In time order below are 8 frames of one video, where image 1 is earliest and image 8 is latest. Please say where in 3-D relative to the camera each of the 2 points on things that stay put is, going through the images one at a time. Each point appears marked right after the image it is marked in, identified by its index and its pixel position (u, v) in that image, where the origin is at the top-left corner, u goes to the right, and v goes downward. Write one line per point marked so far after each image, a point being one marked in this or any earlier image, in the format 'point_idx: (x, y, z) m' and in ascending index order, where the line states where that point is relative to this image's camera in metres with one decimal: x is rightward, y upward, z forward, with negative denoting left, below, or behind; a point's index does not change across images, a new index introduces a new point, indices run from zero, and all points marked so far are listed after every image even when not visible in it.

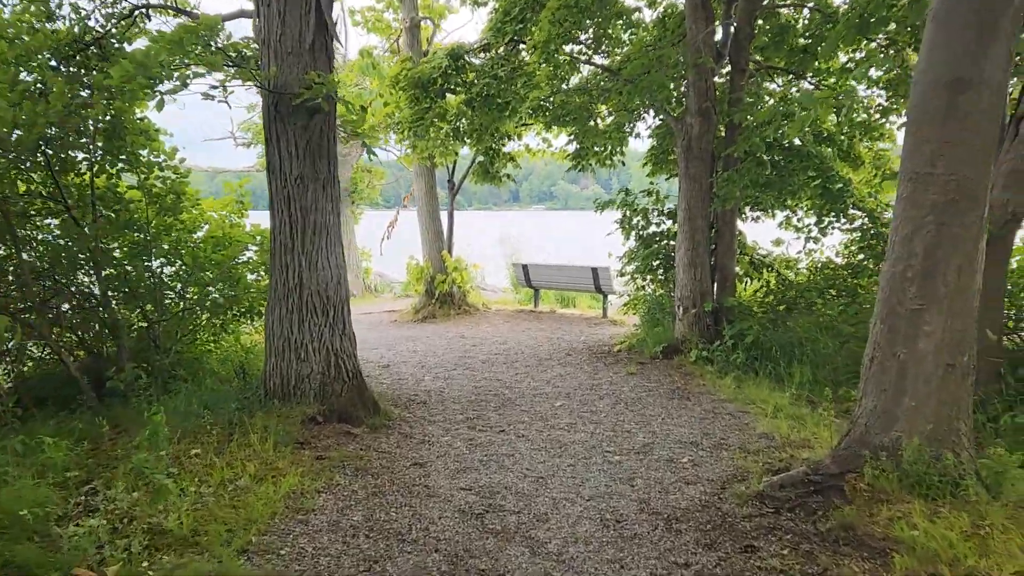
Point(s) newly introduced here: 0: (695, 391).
0: (+1.1, -0.6, +4.9) m
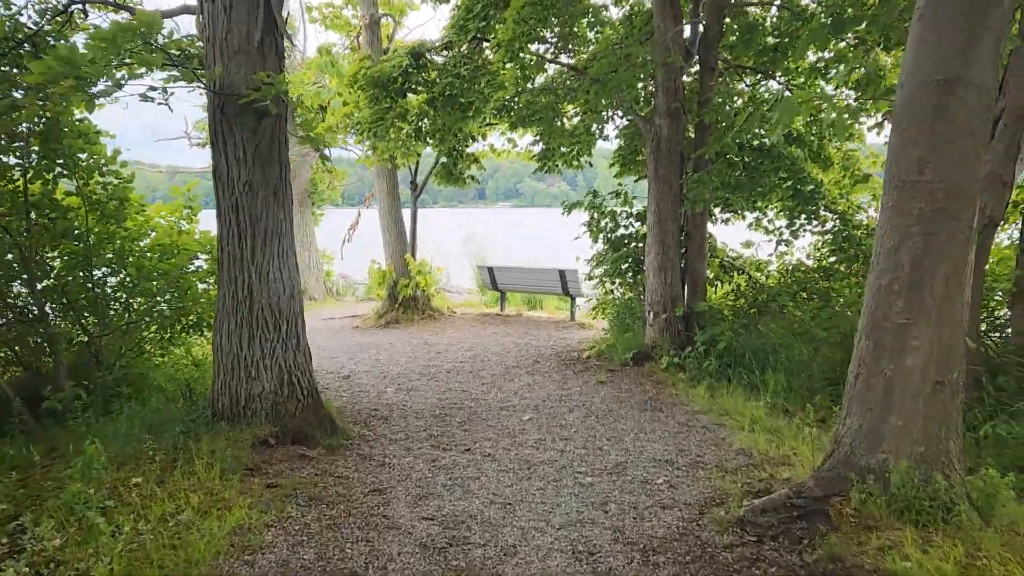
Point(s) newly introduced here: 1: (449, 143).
0: (+0.9, -0.6, +4.7) m
1: (-0.5, +1.2, +7.0) m
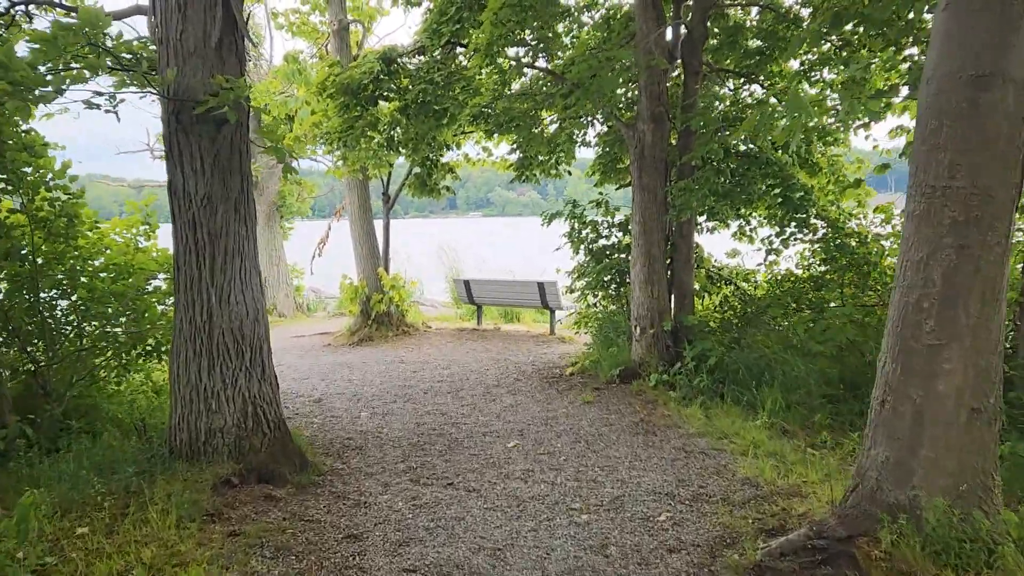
0: (+0.8, -0.7, +4.5) m
1: (-0.7, +1.1, +6.7) m
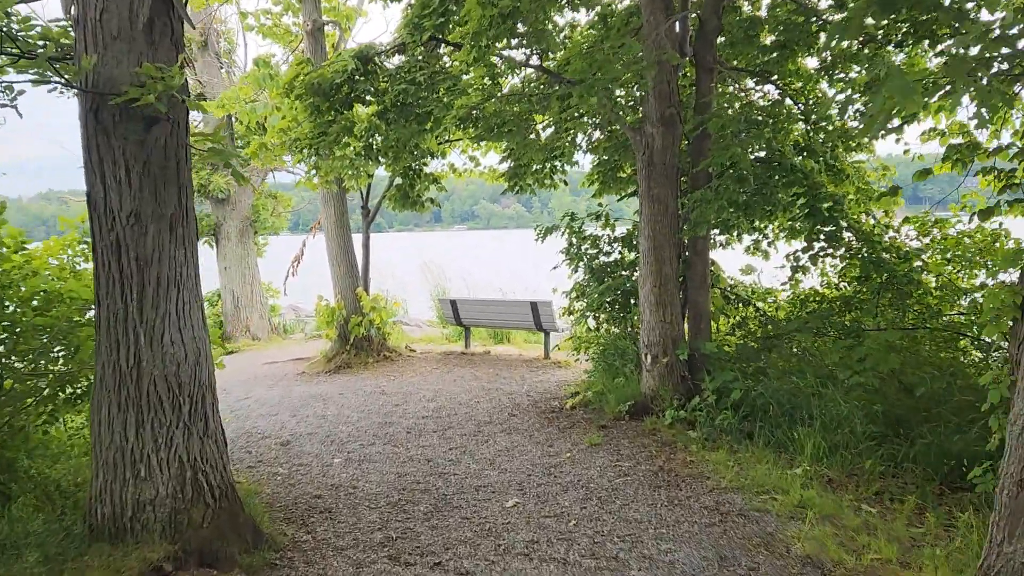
0: (+0.8, -0.8, +3.8) m
1: (-0.8, +0.9, +6.0) m
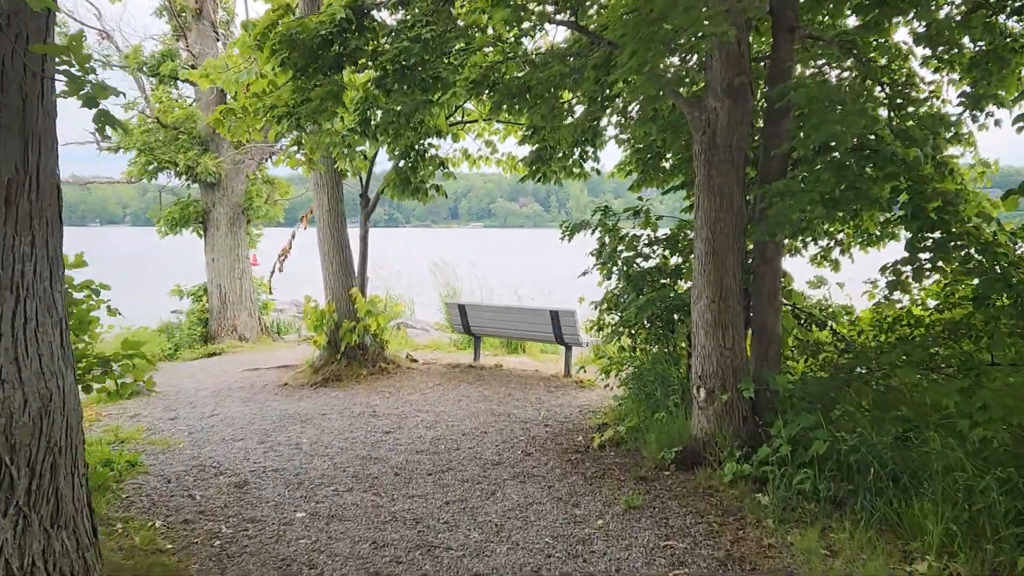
0: (+0.8, -0.9, +2.8) m
1: (-0.6, +0.9, +5.0) m
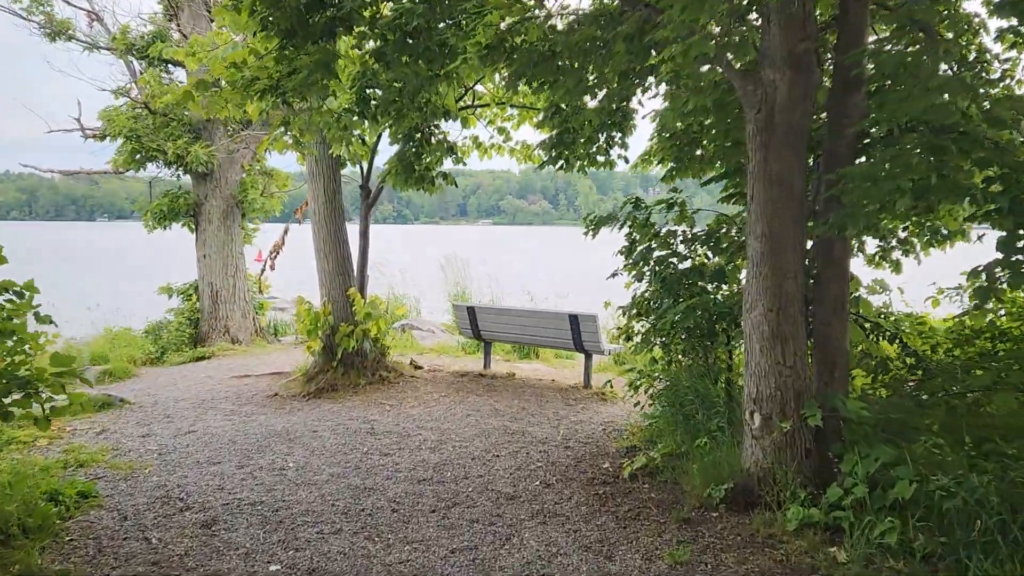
0: (+0.9, -0.9, +2.2) m
1: (-0.5, +0.9, +4.4) m
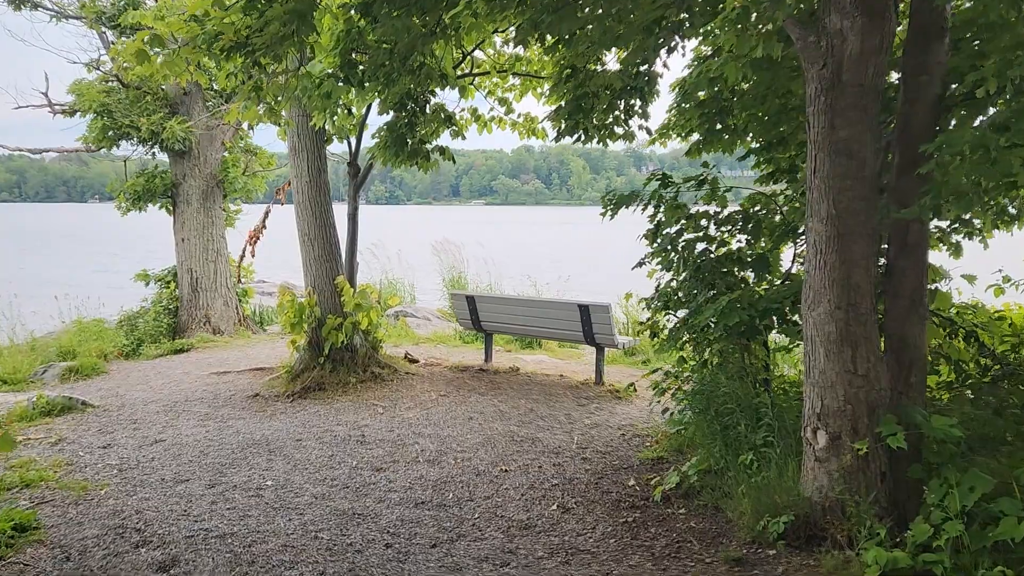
0: (+0.9, -0.9, +1.6) m
1: (-0.5, +0.9, +3.8) m
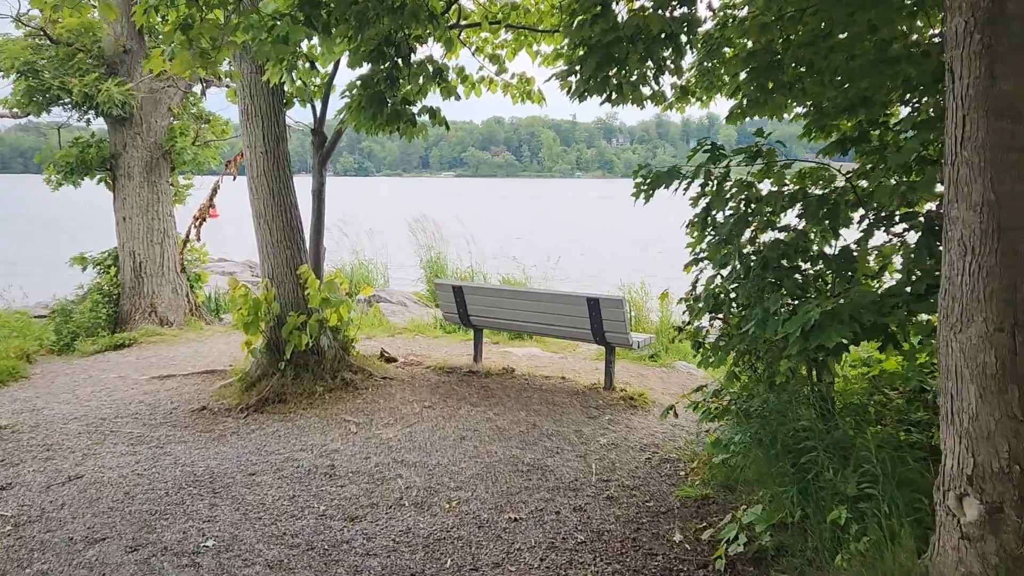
0: (+1.0, -1.0, +0.9) m
1: (-0.5, +0.9, +3.0) m
